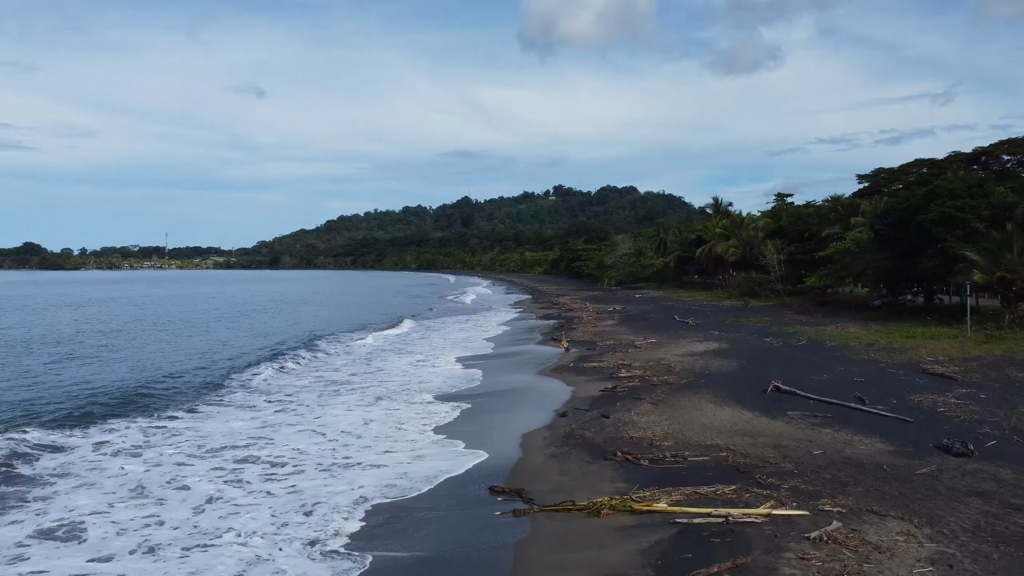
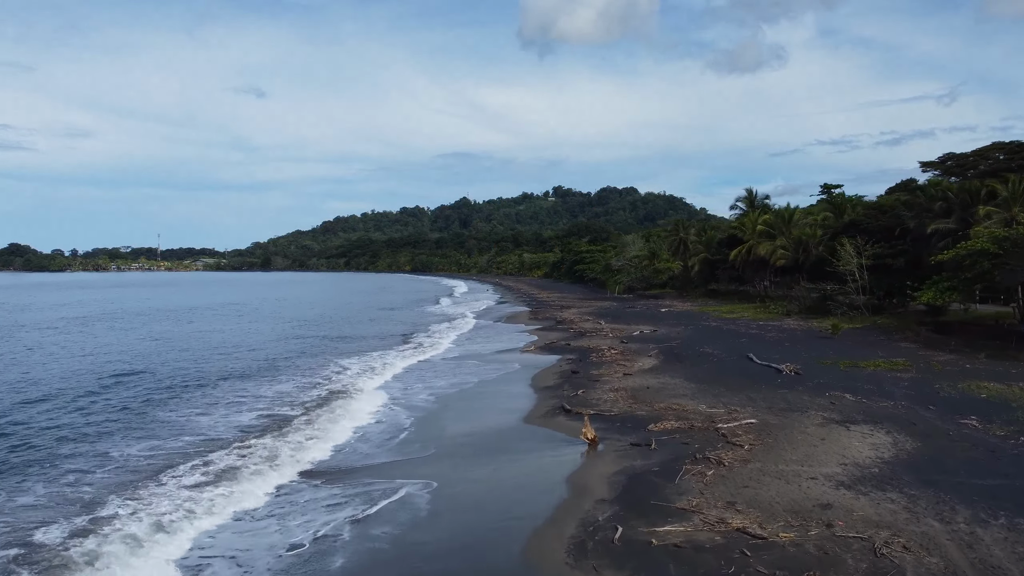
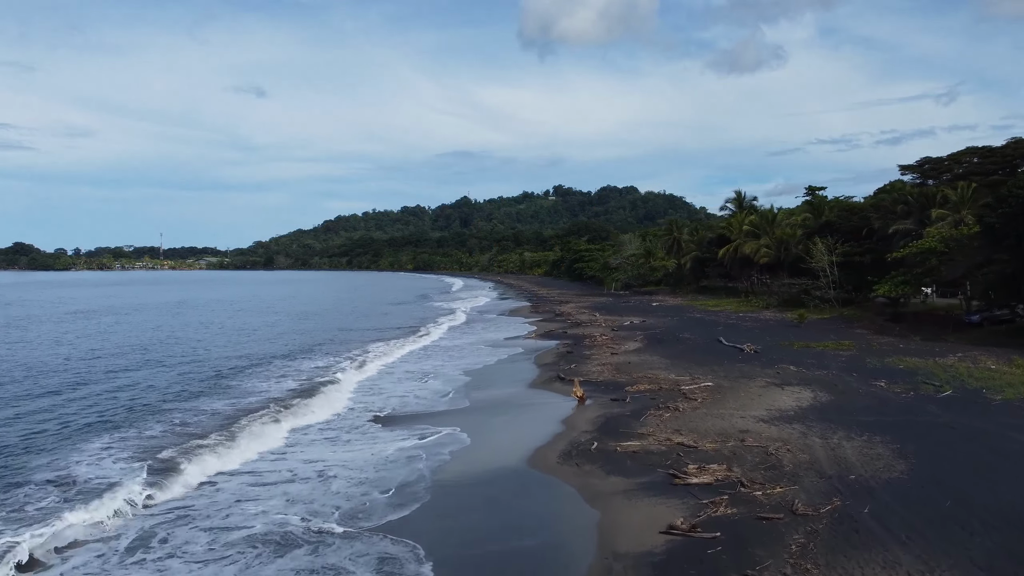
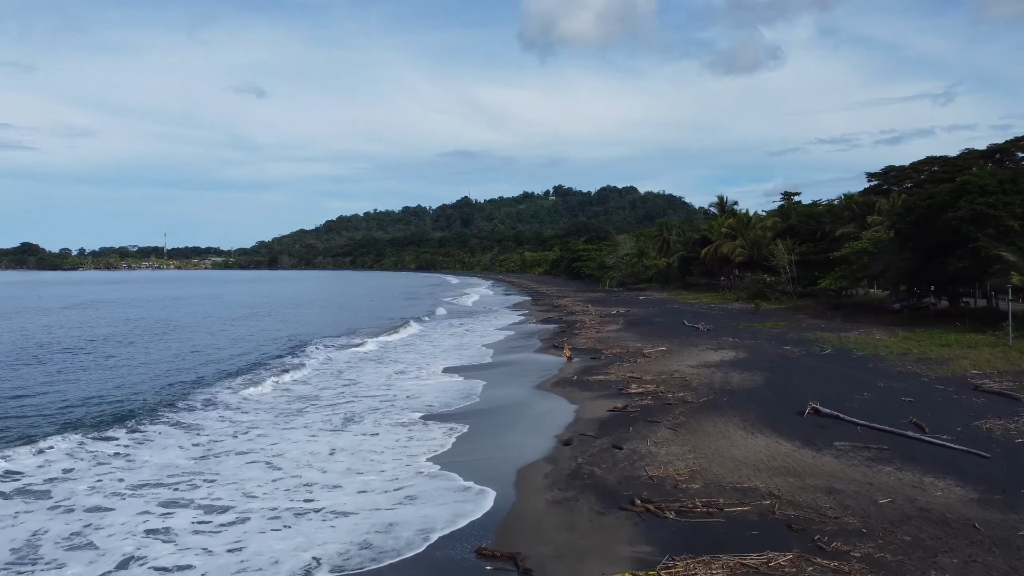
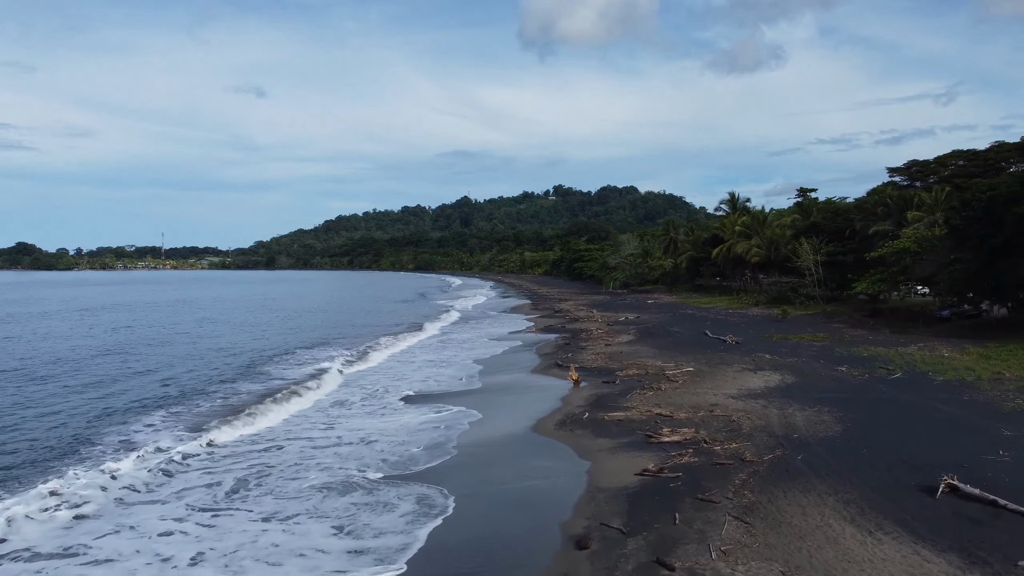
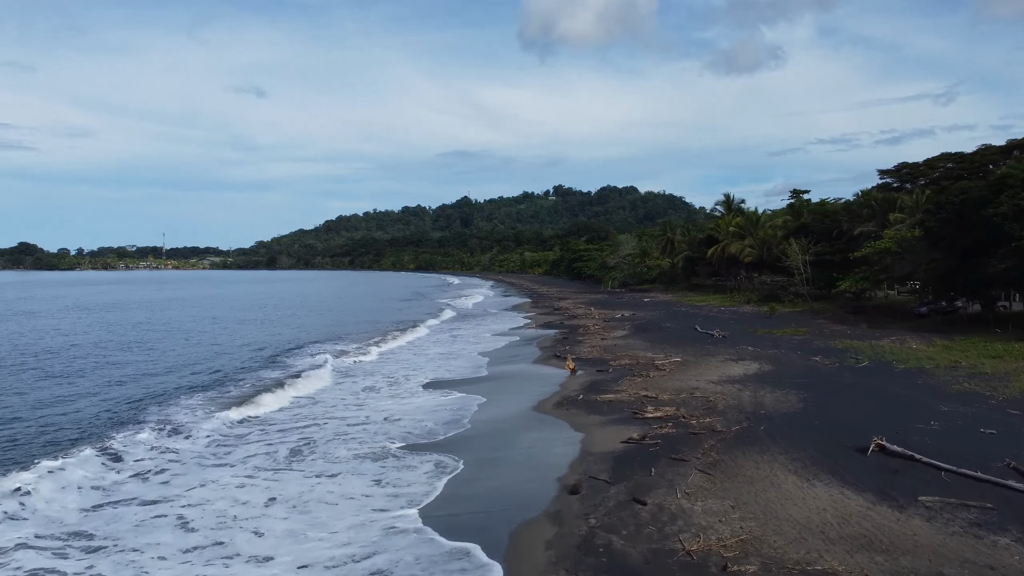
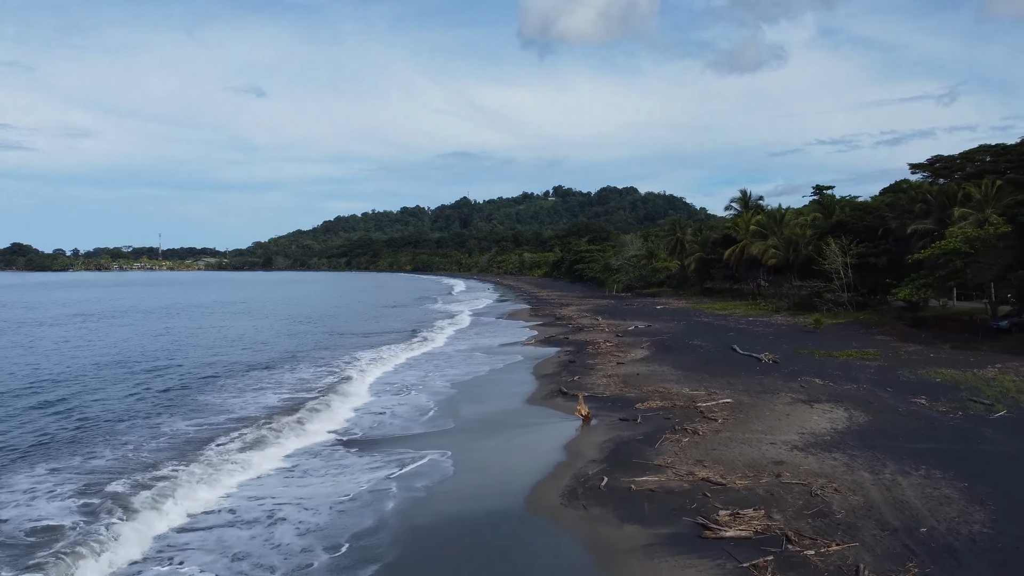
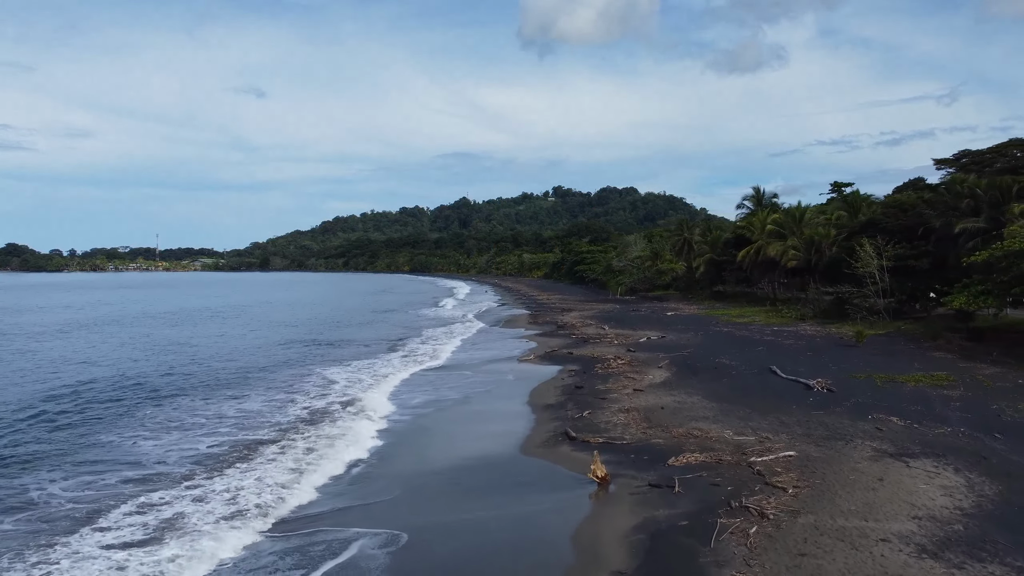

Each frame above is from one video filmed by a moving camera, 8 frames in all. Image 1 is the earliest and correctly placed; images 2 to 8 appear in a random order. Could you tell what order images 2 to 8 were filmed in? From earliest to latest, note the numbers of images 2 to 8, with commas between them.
4, 6, 5, 3, 7, 2, 8
